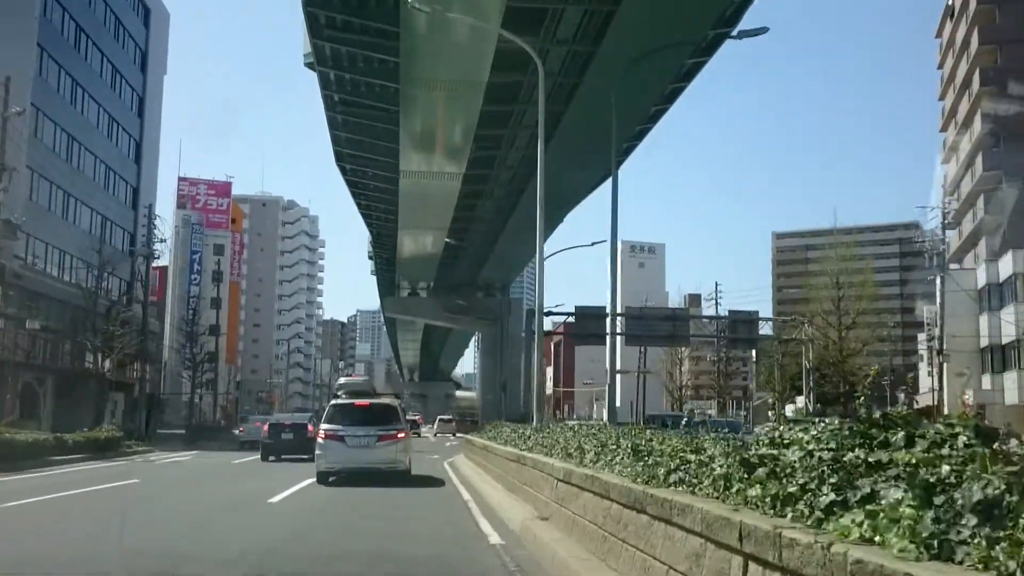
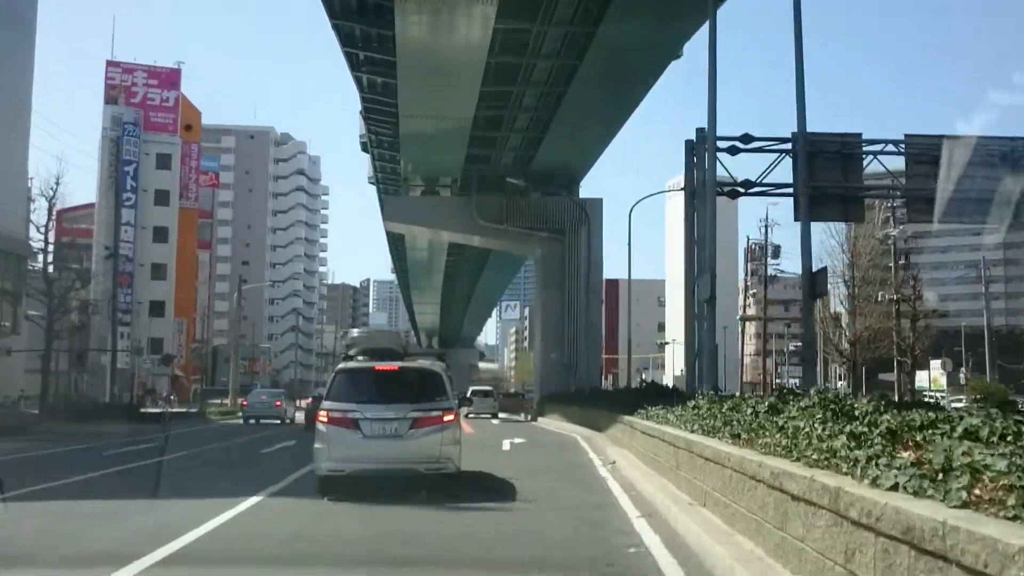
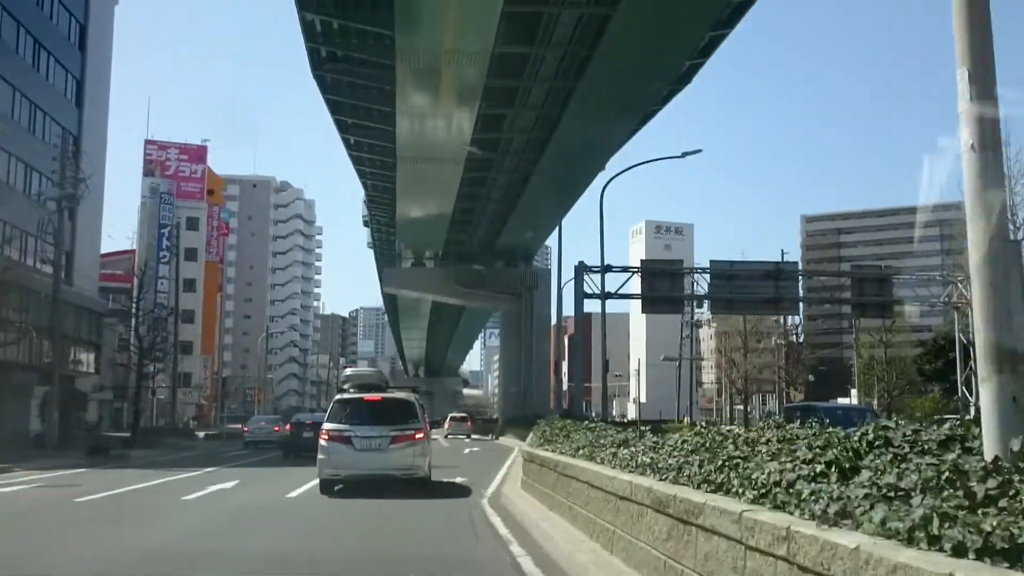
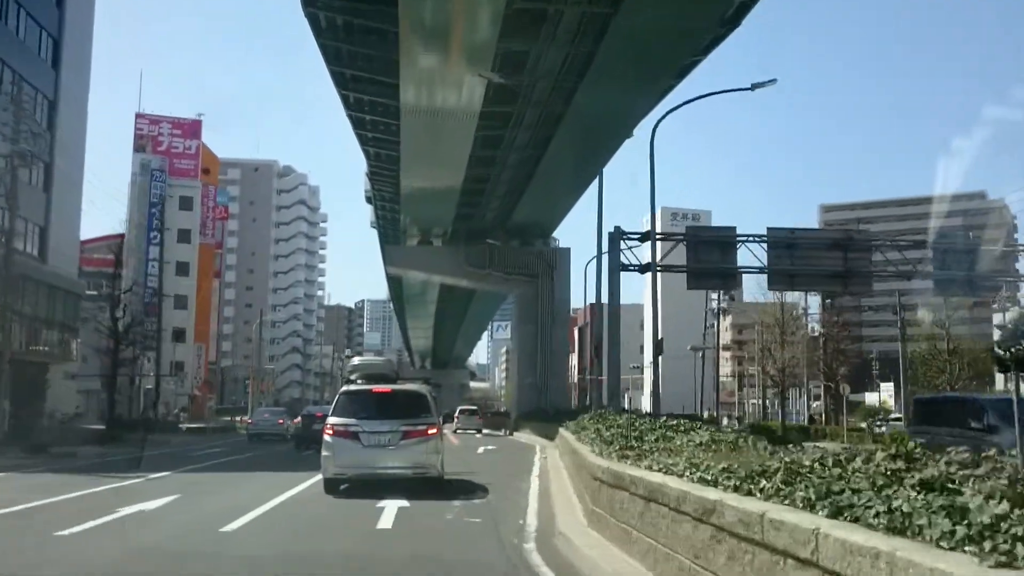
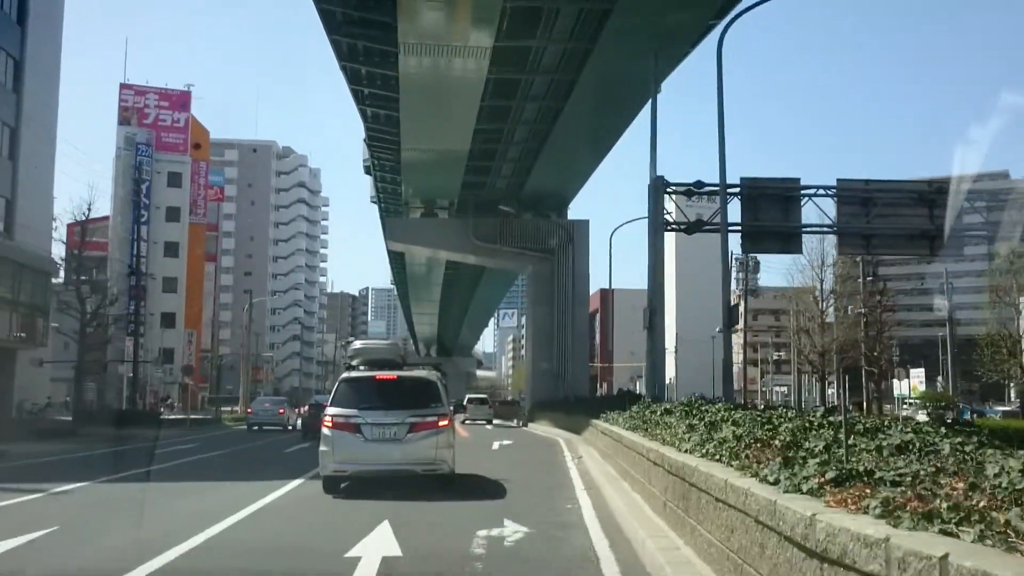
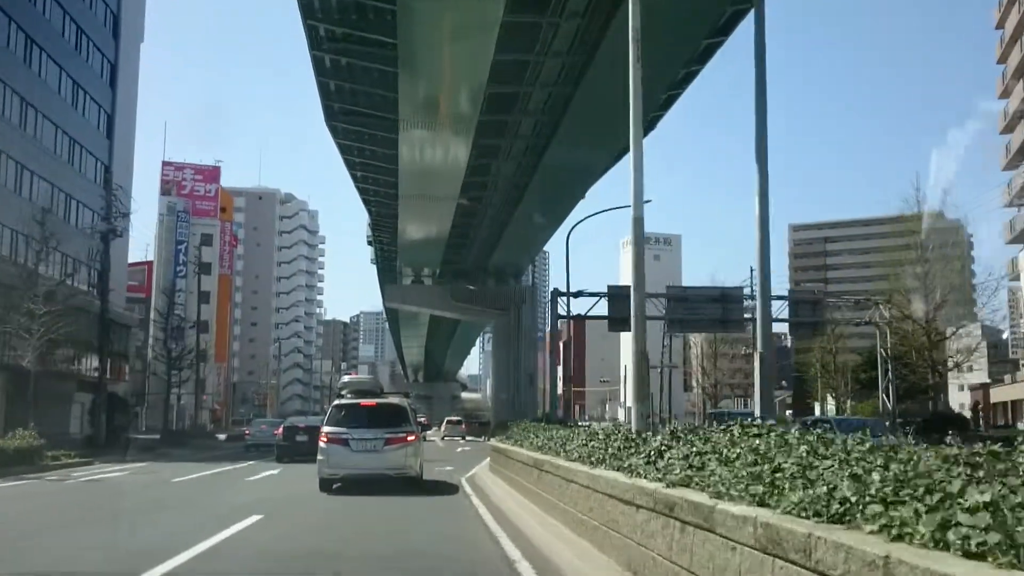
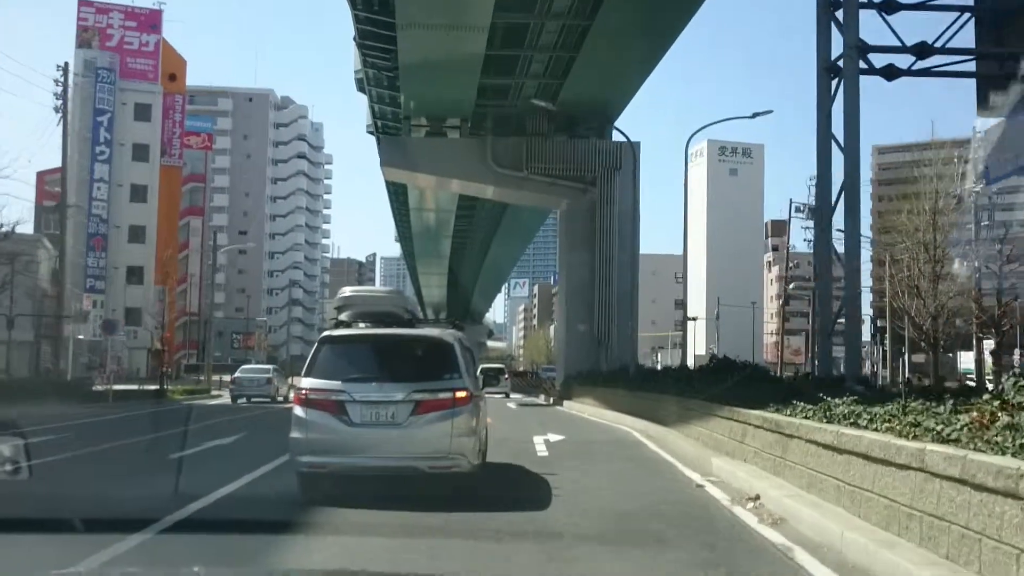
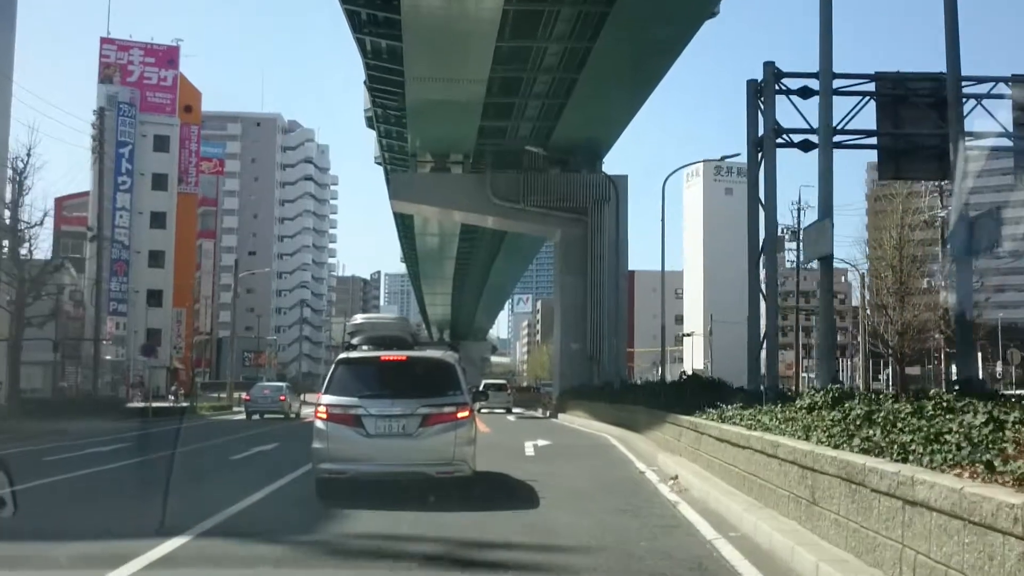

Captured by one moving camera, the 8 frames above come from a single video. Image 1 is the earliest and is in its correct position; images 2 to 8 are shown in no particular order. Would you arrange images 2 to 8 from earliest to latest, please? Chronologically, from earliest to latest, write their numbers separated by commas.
6, 3, 4, 5, 2, 8, 7
